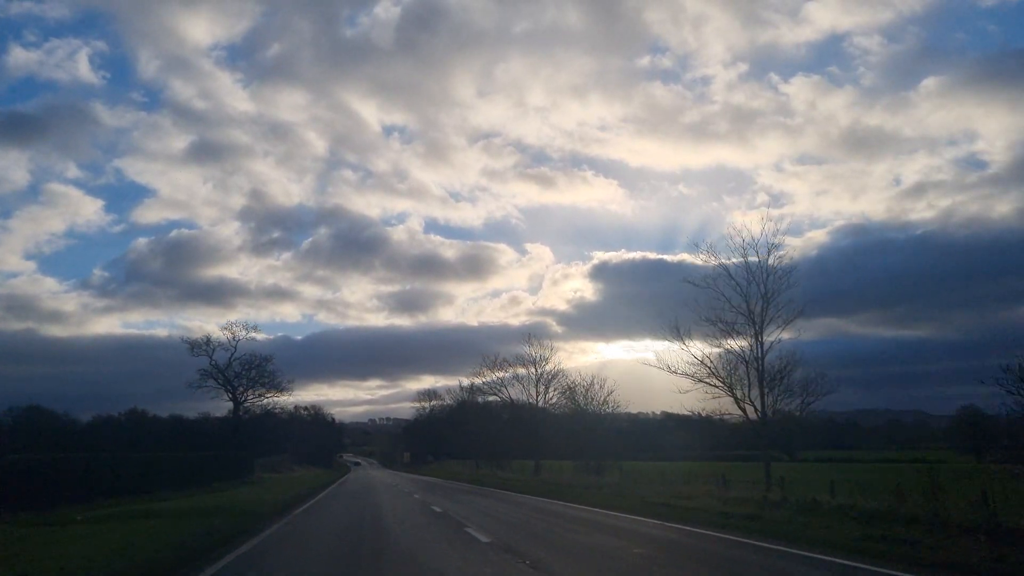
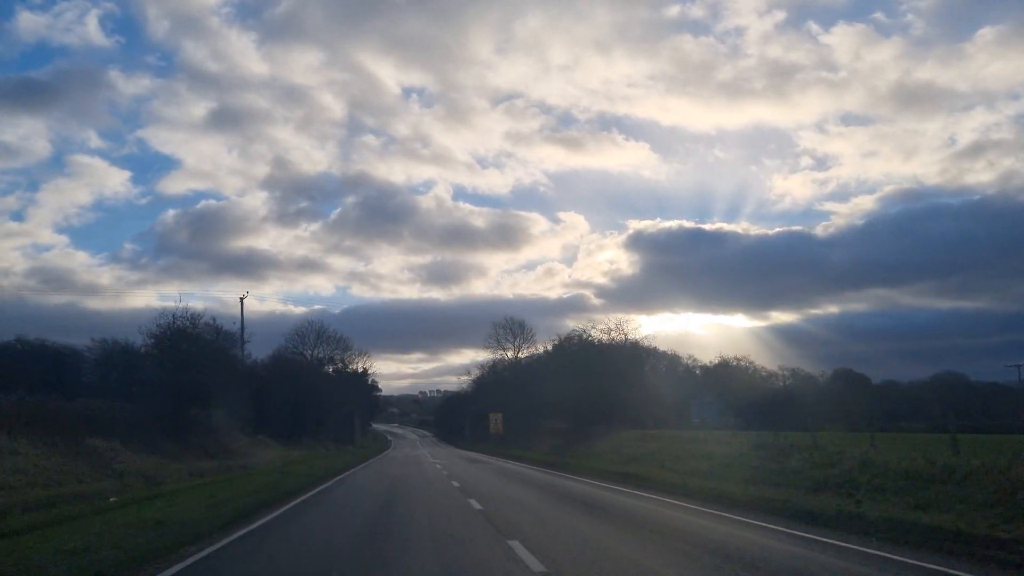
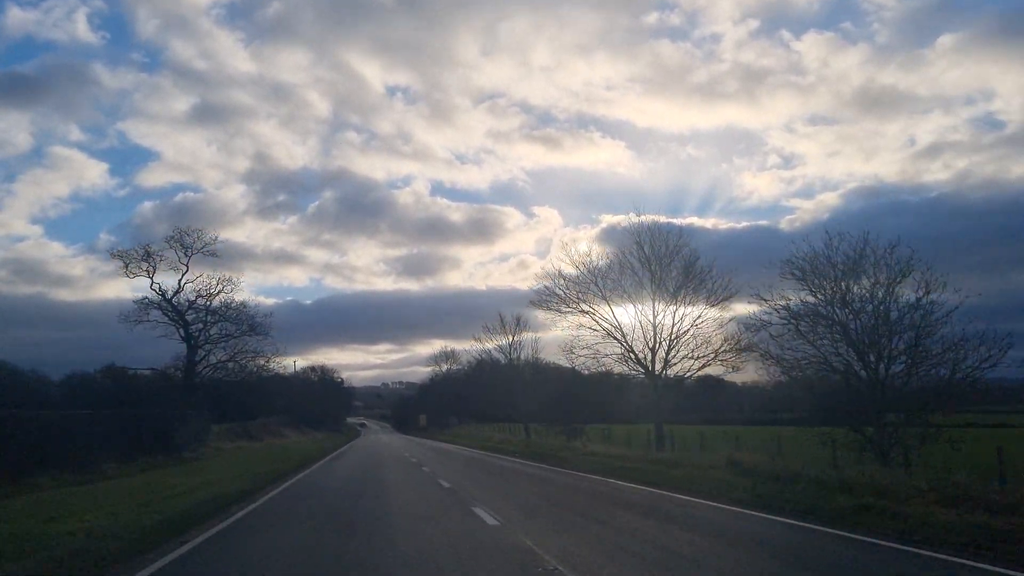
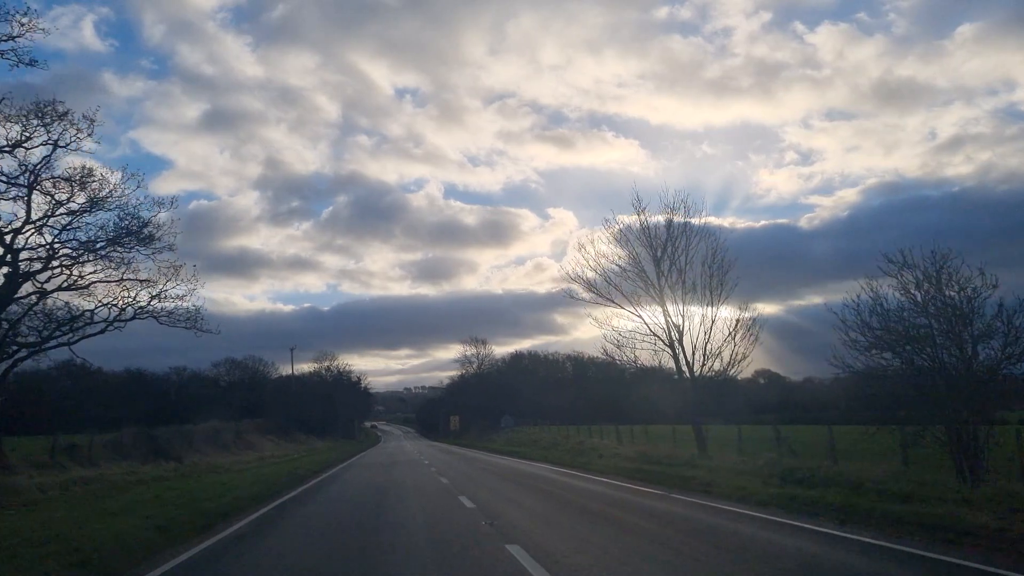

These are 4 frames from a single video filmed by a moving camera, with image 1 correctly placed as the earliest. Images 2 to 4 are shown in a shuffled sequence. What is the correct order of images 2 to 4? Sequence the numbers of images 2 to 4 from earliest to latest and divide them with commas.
3, 4, 2
